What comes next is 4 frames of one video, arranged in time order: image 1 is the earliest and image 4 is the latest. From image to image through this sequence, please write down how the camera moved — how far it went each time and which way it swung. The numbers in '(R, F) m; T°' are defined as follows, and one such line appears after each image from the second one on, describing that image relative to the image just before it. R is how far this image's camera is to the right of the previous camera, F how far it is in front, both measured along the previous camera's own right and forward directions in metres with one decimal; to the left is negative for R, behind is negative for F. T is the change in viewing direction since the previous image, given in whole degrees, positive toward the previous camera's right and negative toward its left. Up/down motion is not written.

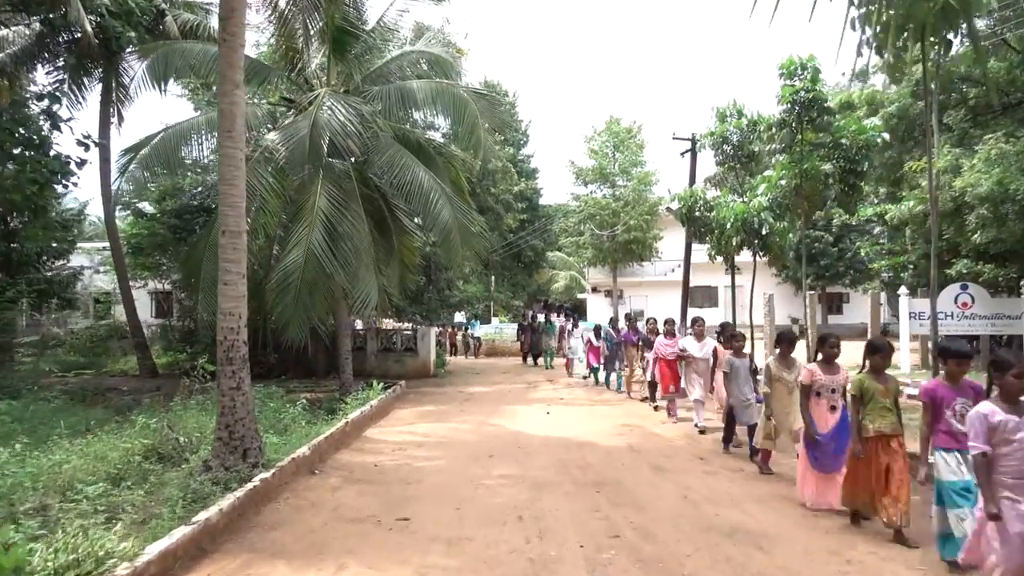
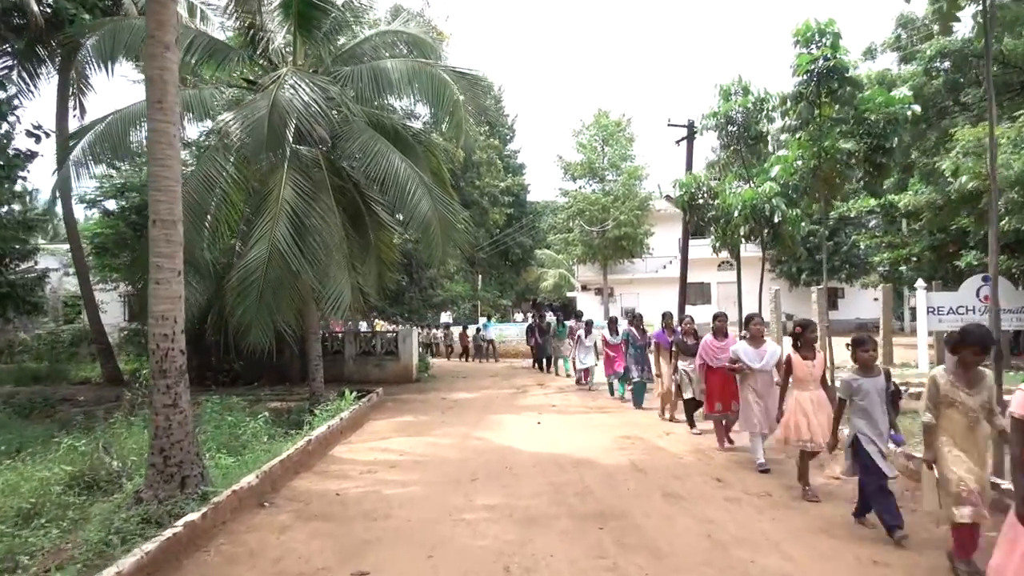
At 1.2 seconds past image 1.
(0.0, +1.0) m; +1°
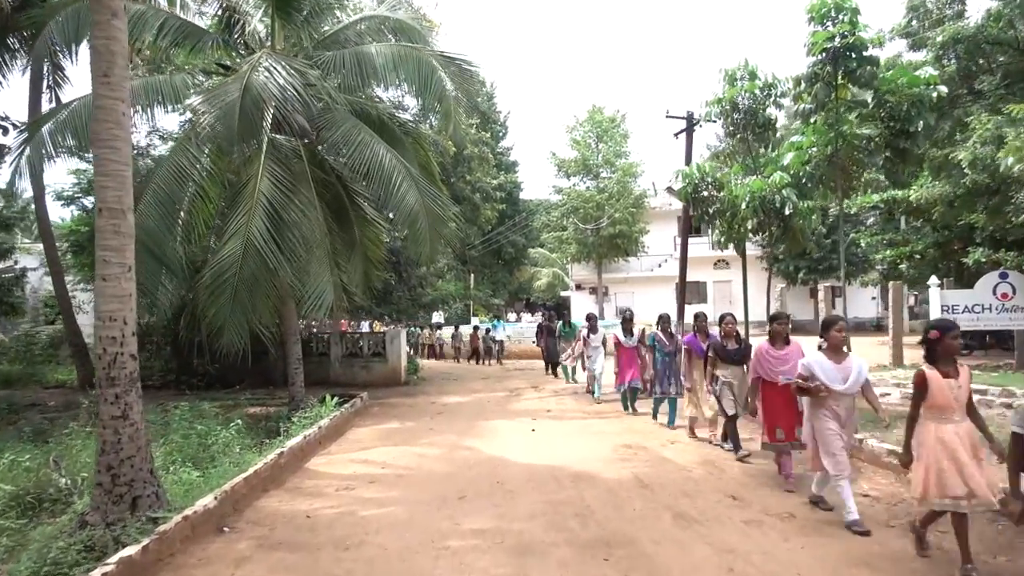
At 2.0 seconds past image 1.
(0.0, +0.6) m; +1°
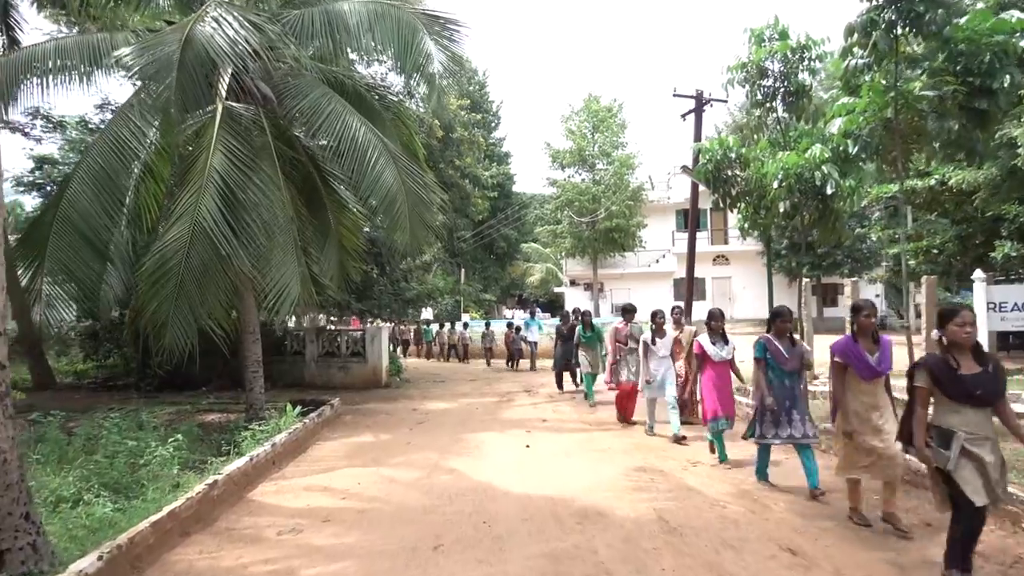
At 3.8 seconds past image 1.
(0.0, +1.3) m; +1°
